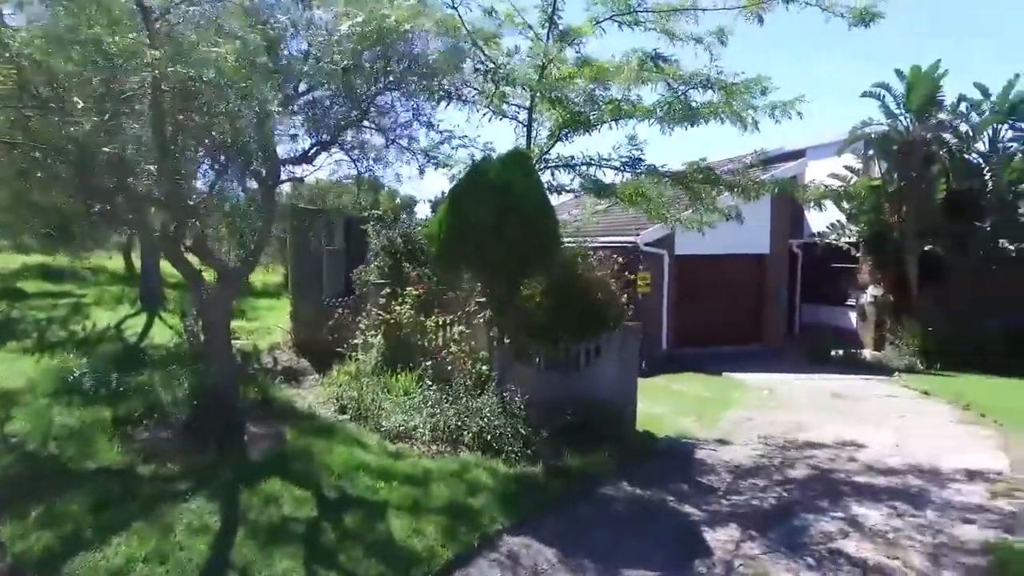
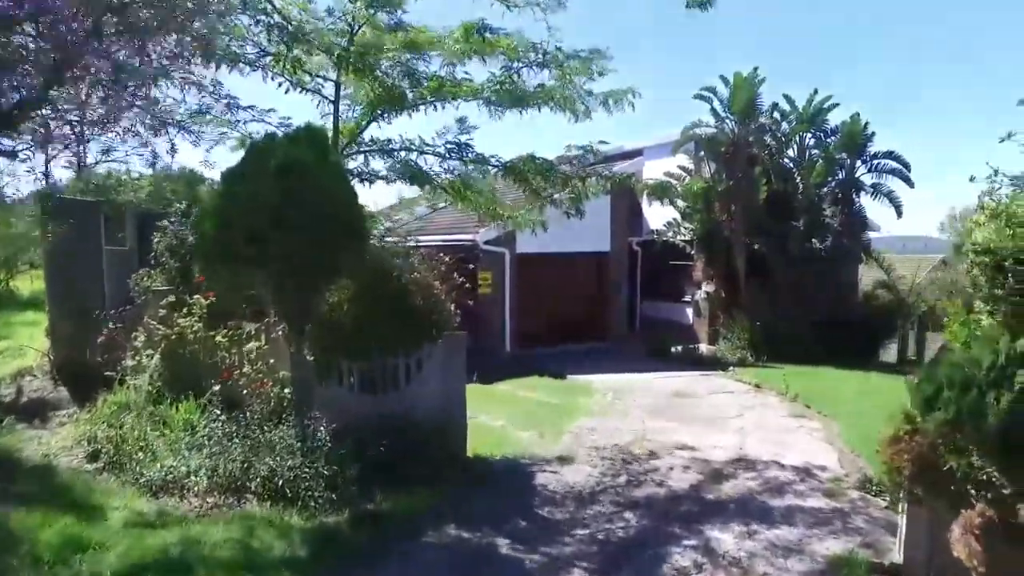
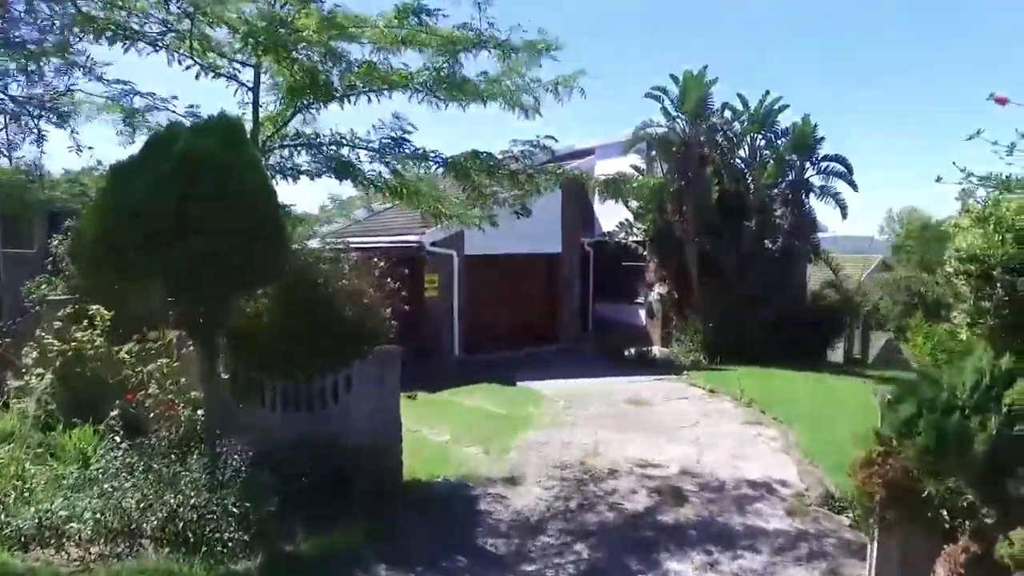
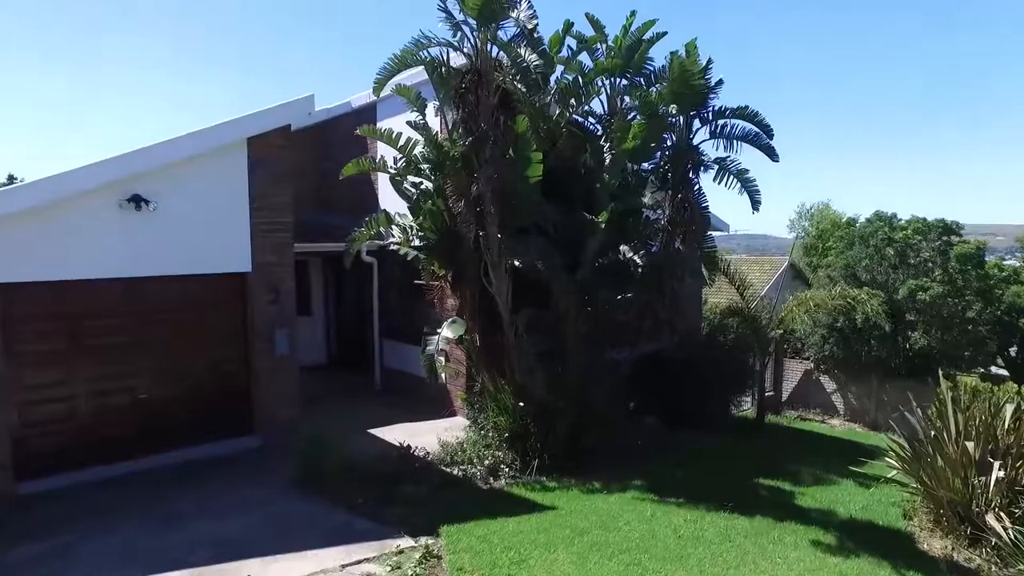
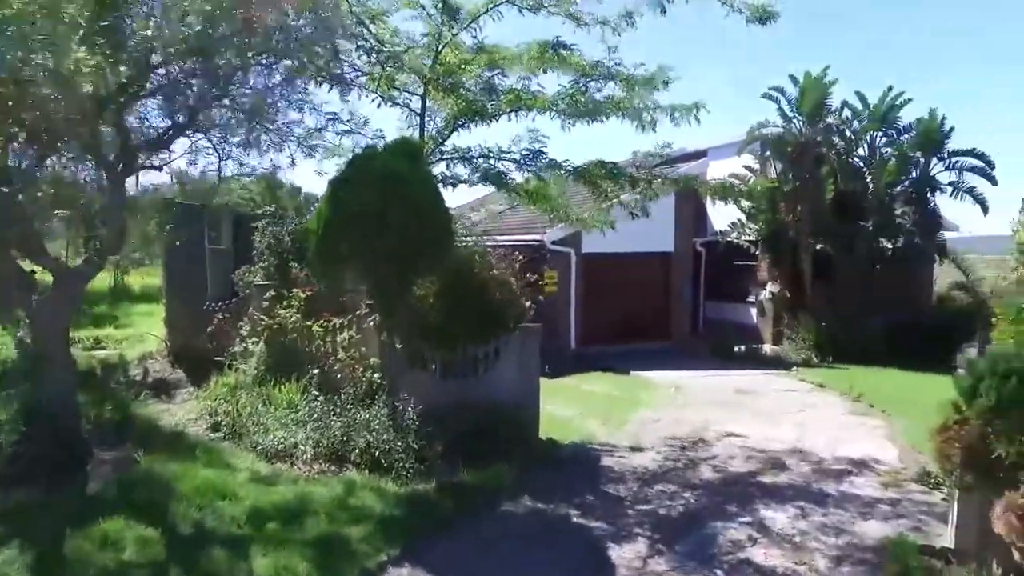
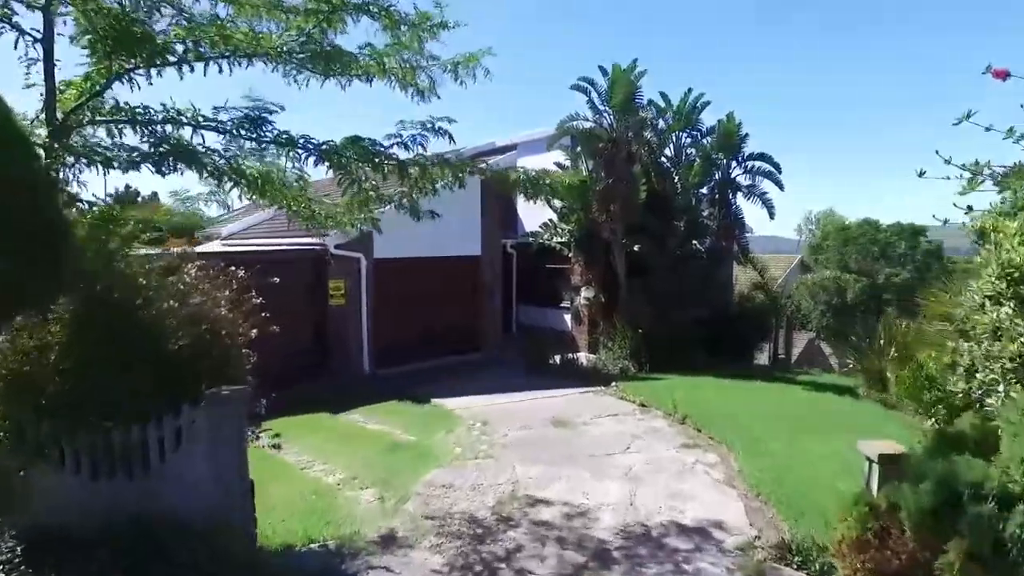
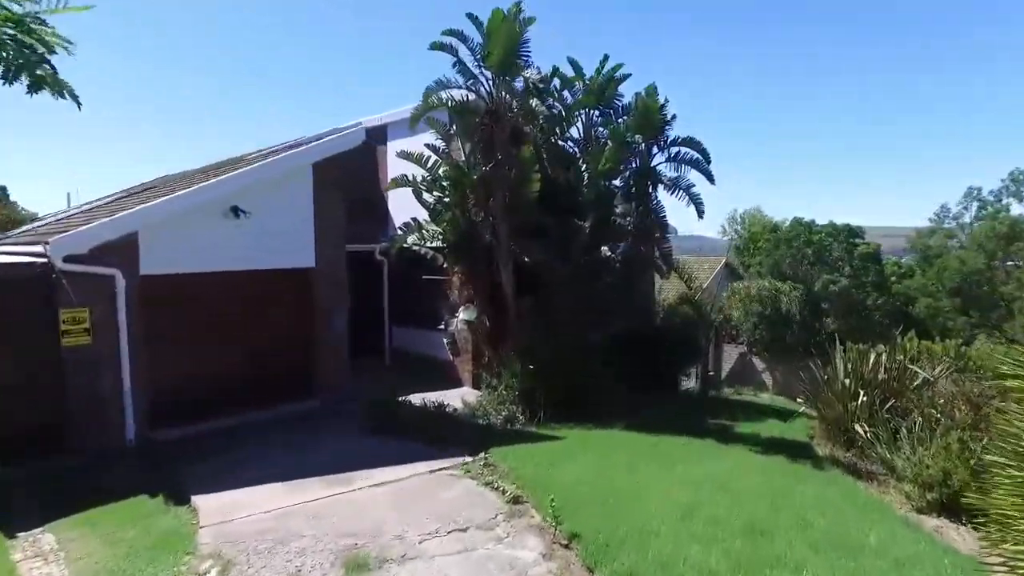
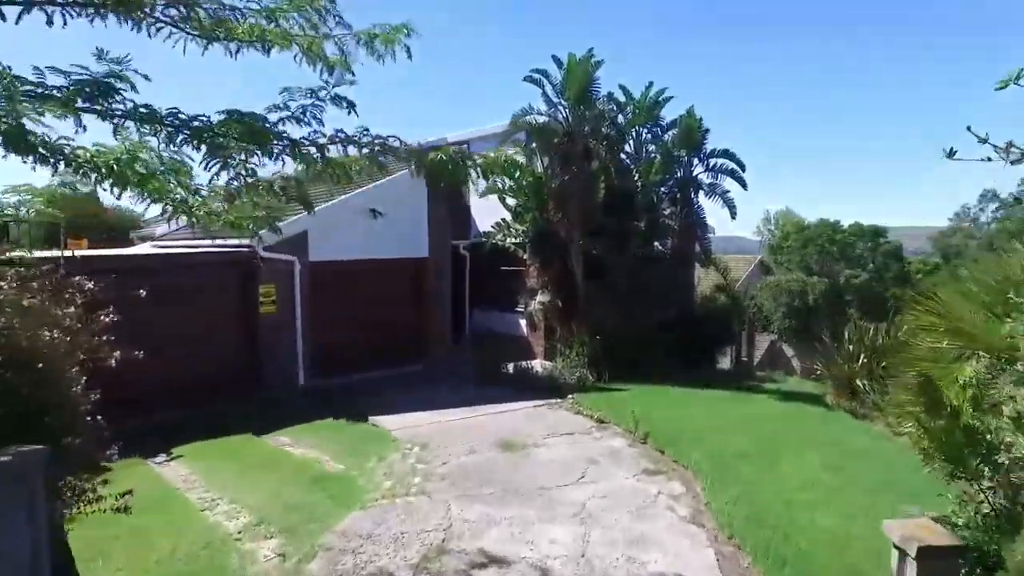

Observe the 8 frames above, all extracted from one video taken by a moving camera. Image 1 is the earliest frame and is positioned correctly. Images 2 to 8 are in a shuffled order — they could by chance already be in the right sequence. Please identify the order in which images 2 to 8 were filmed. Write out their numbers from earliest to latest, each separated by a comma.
5, 2, 3, 6, 8, 7, 4
